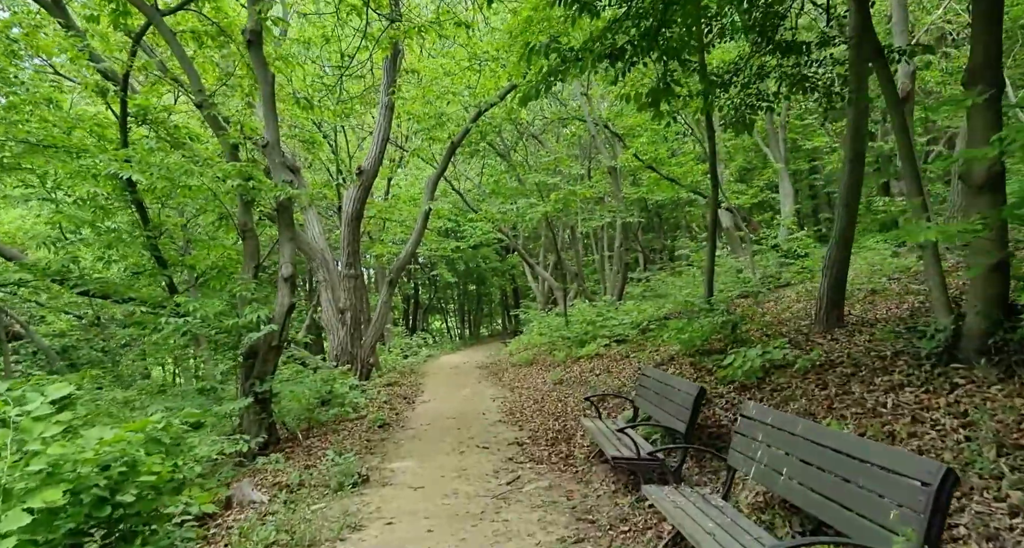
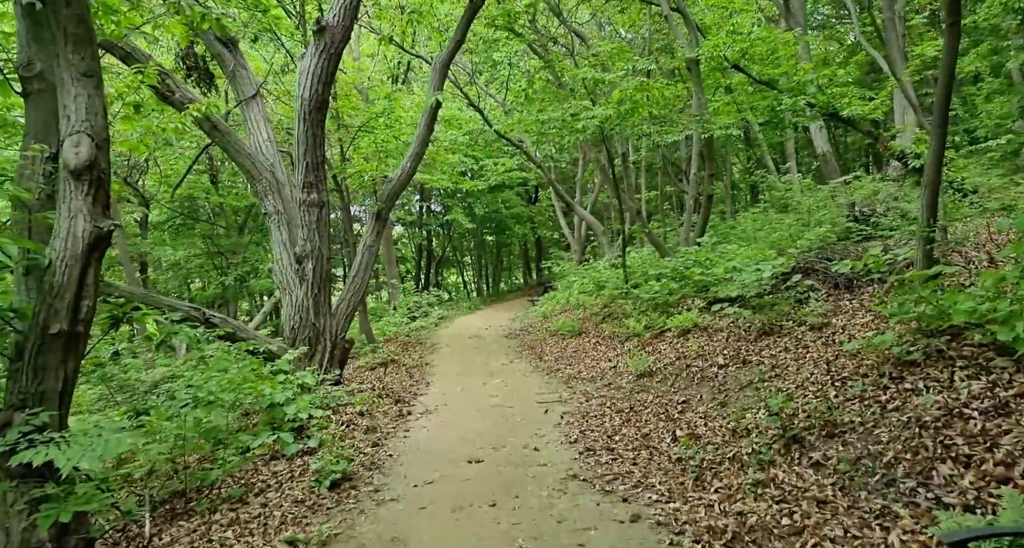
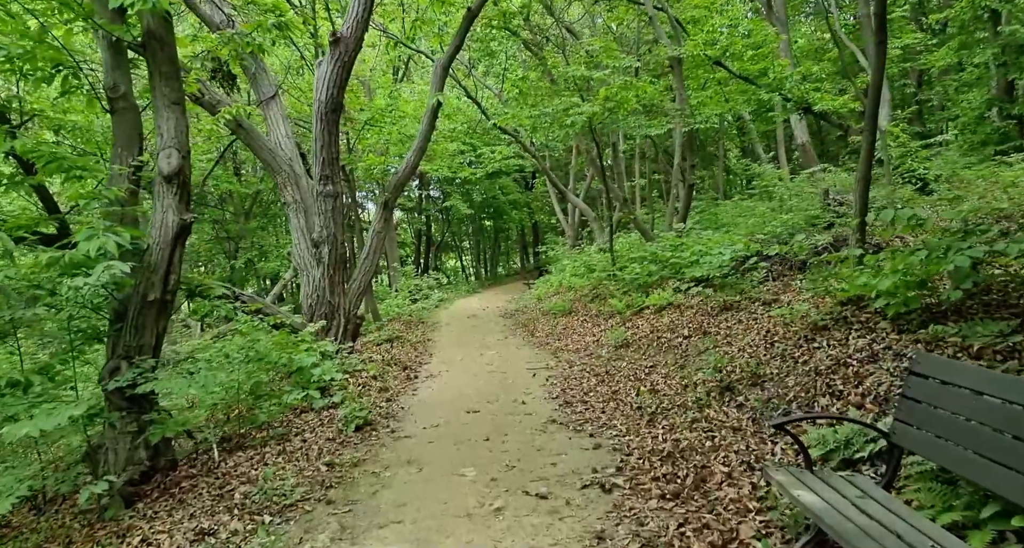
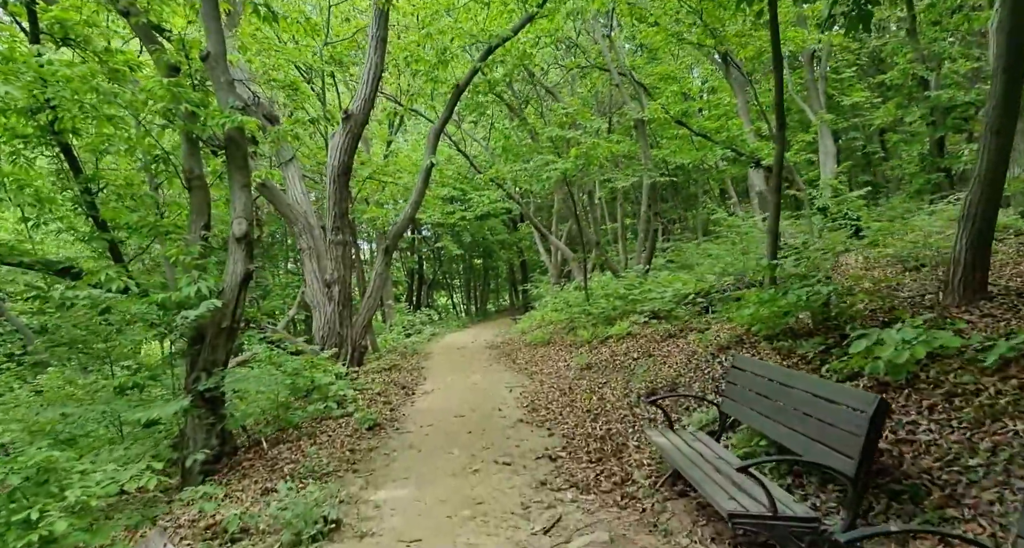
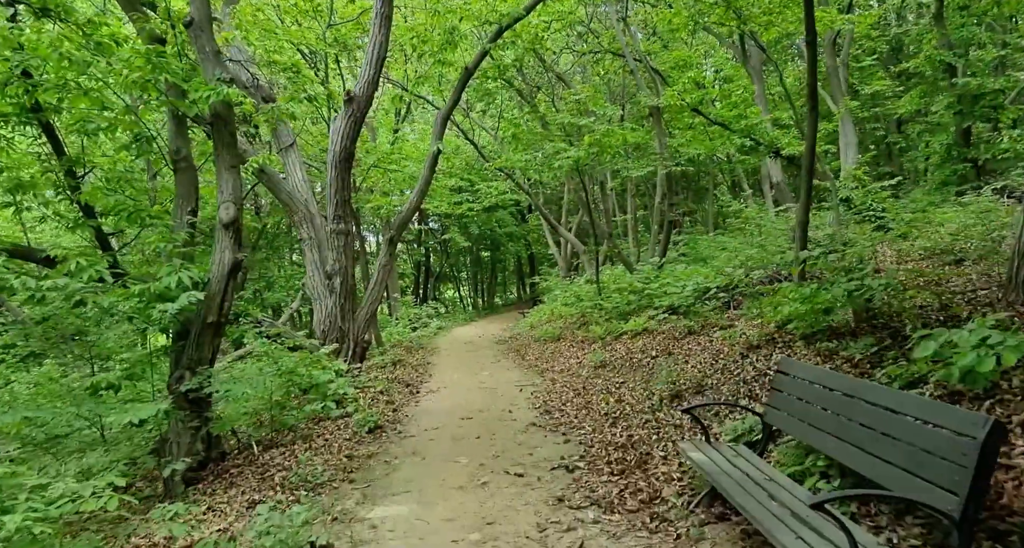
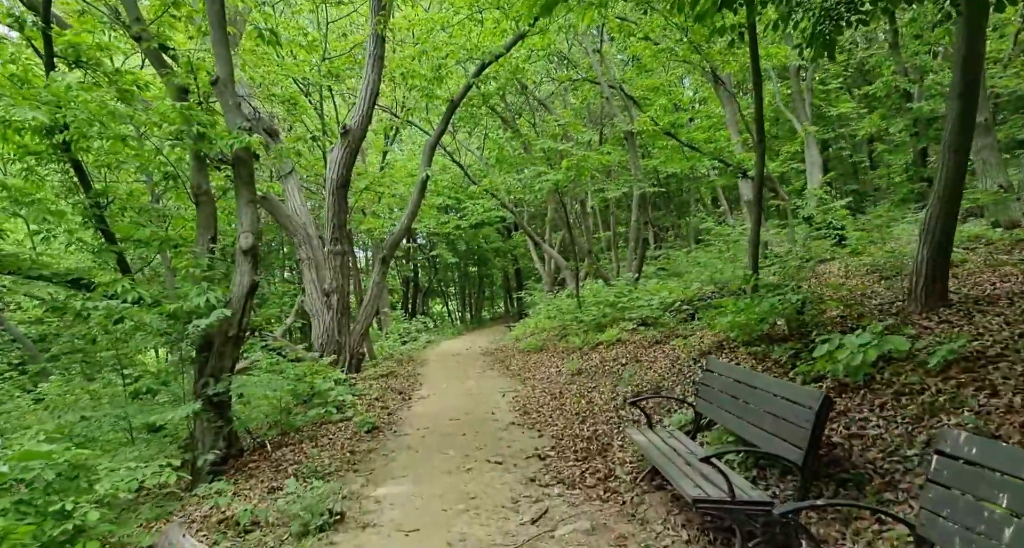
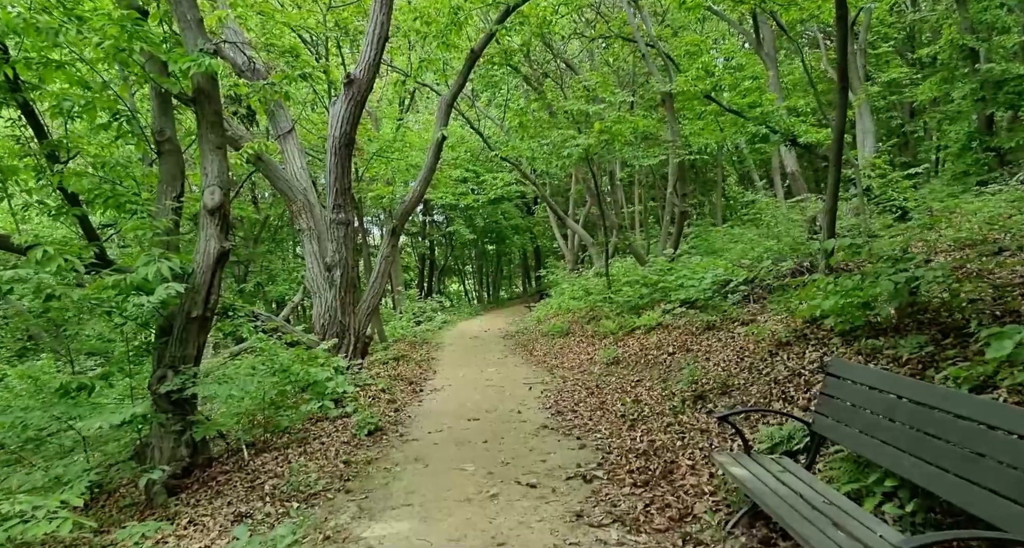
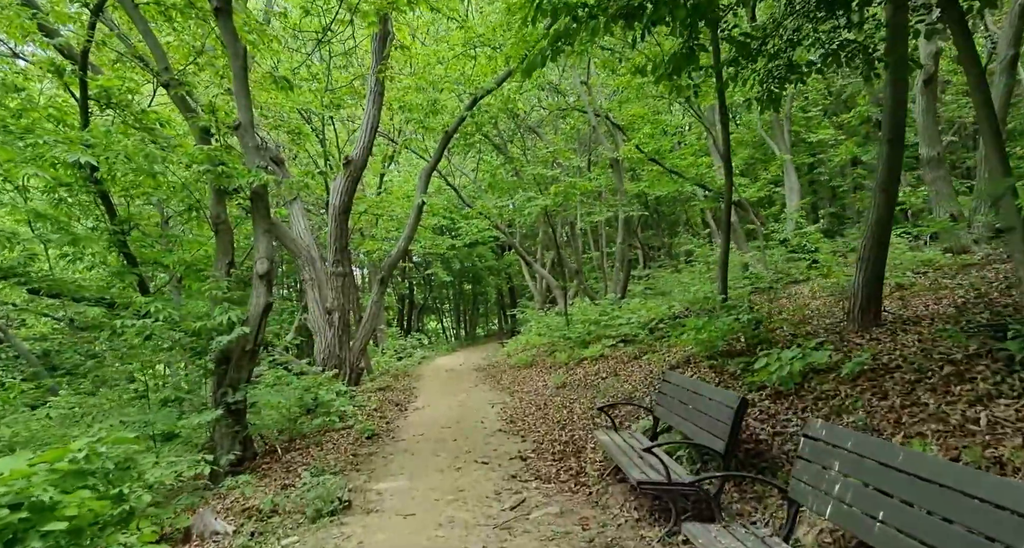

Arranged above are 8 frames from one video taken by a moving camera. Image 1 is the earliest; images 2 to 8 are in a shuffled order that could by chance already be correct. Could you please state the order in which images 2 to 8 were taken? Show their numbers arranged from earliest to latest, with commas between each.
8, 6, 4, 5, 7, 3, 2
